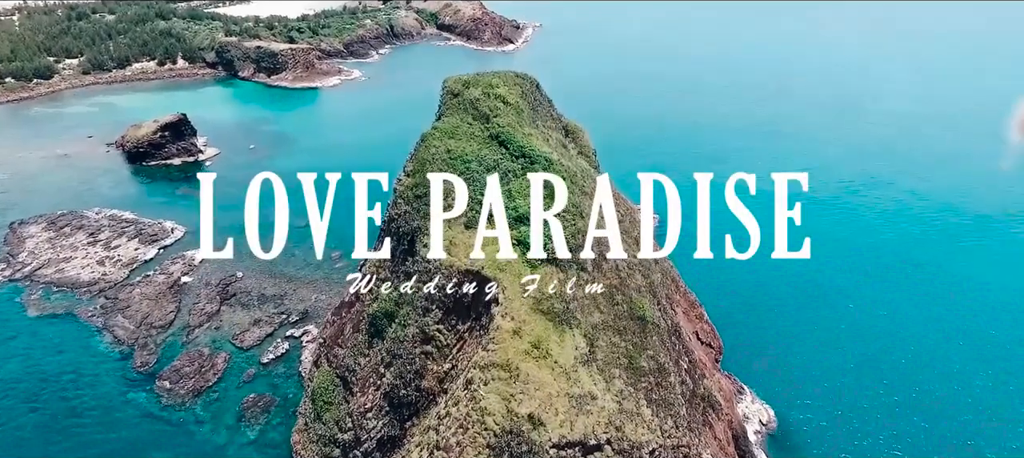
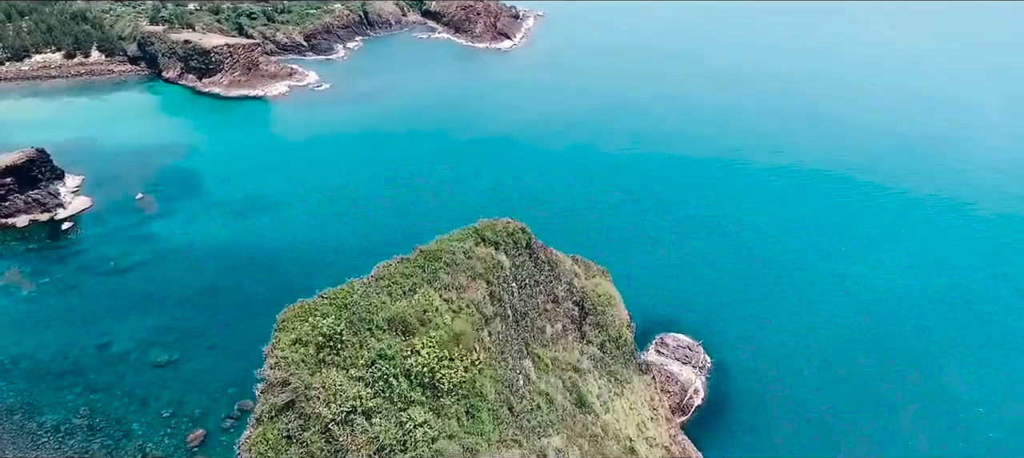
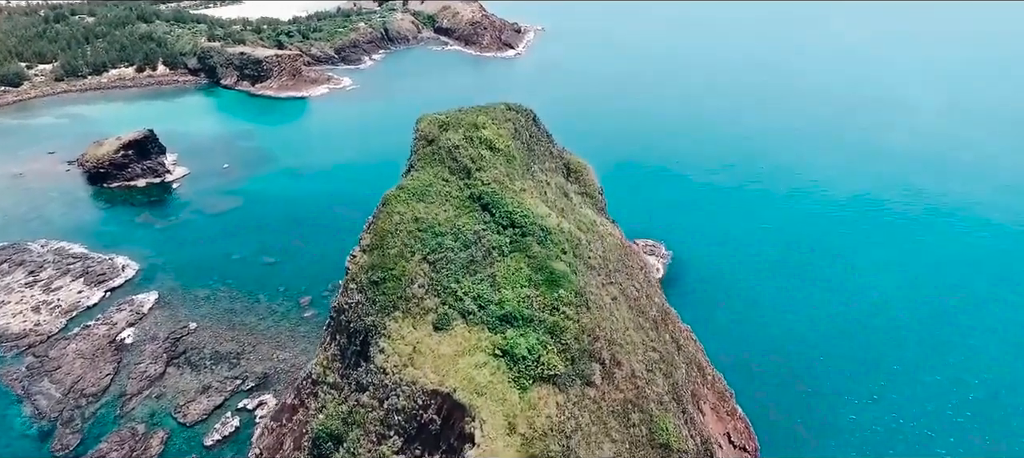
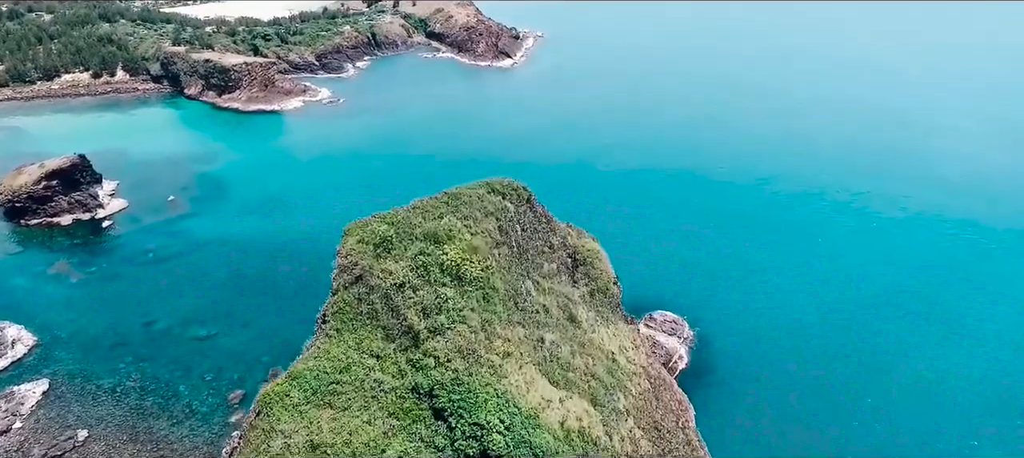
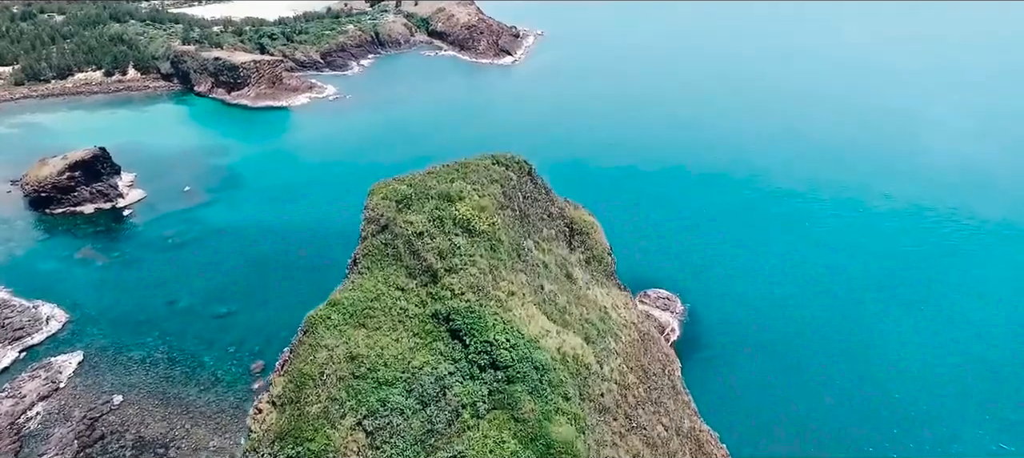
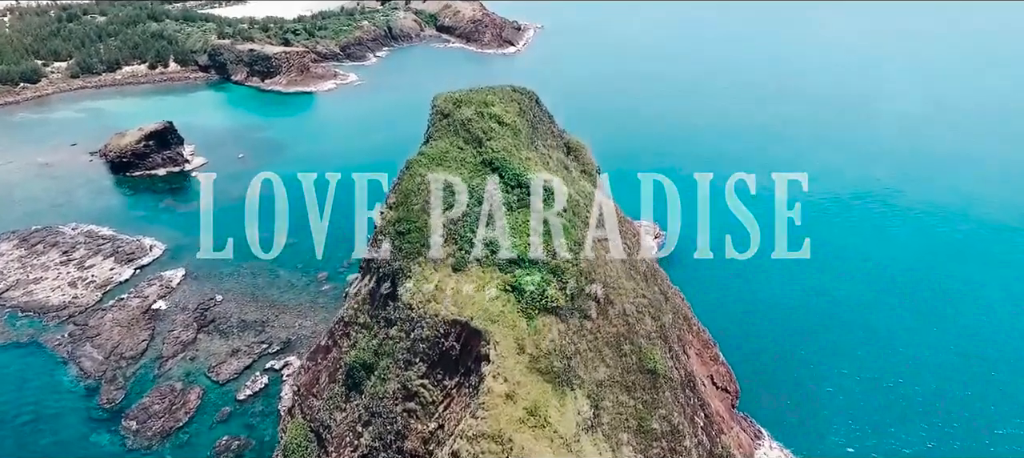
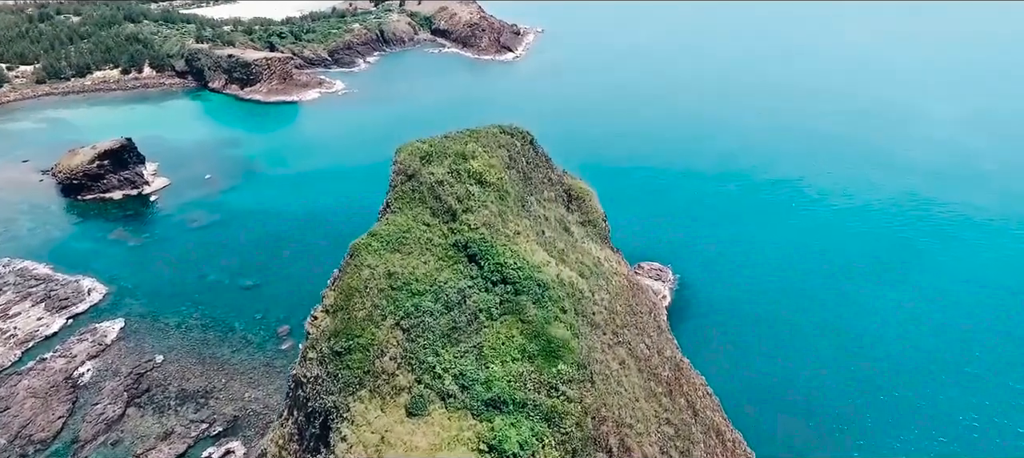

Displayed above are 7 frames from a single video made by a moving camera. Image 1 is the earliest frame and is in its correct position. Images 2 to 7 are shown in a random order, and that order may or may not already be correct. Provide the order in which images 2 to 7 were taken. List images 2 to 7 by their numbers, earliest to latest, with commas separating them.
6, 3, 7, 5, 4, 2
